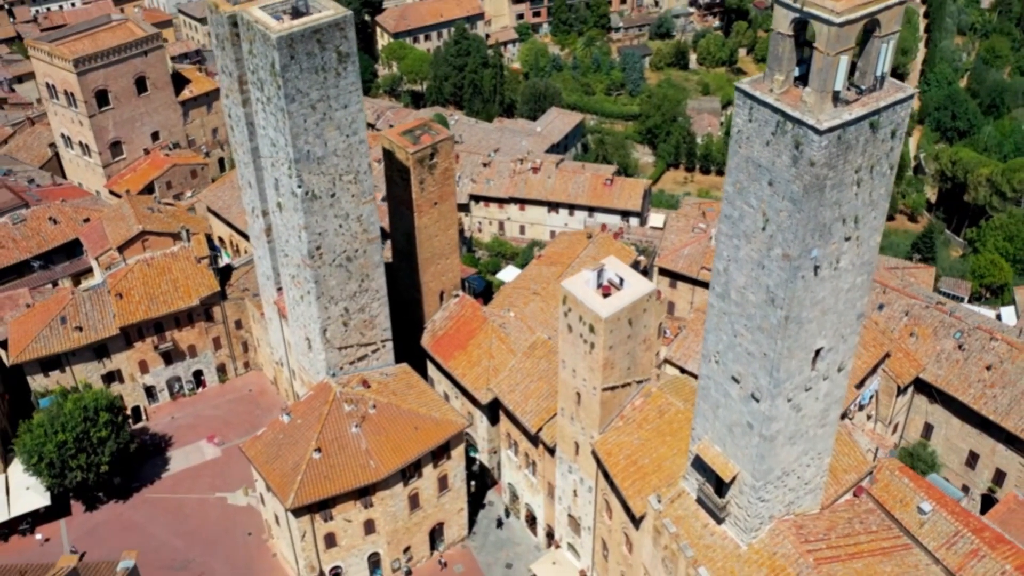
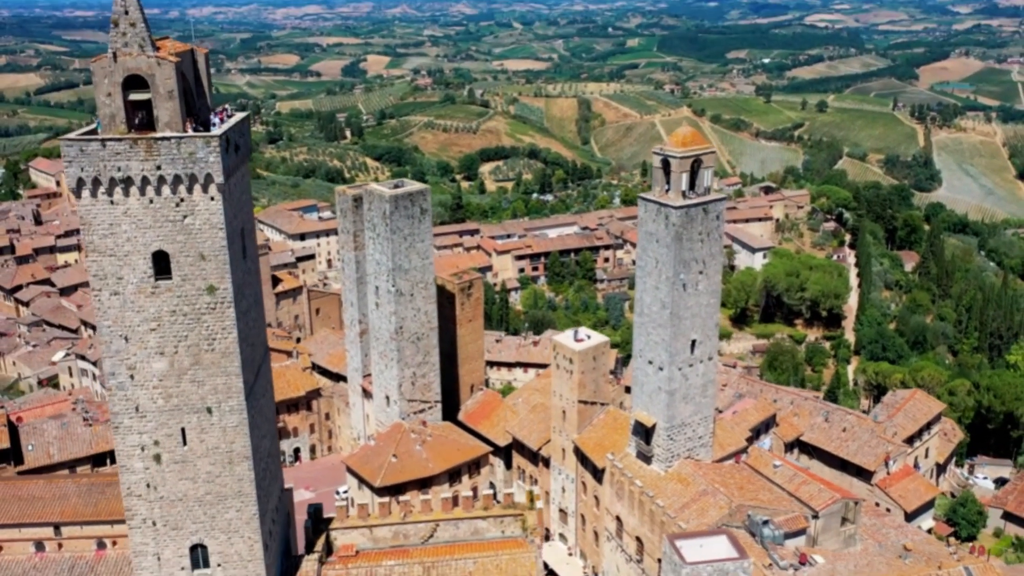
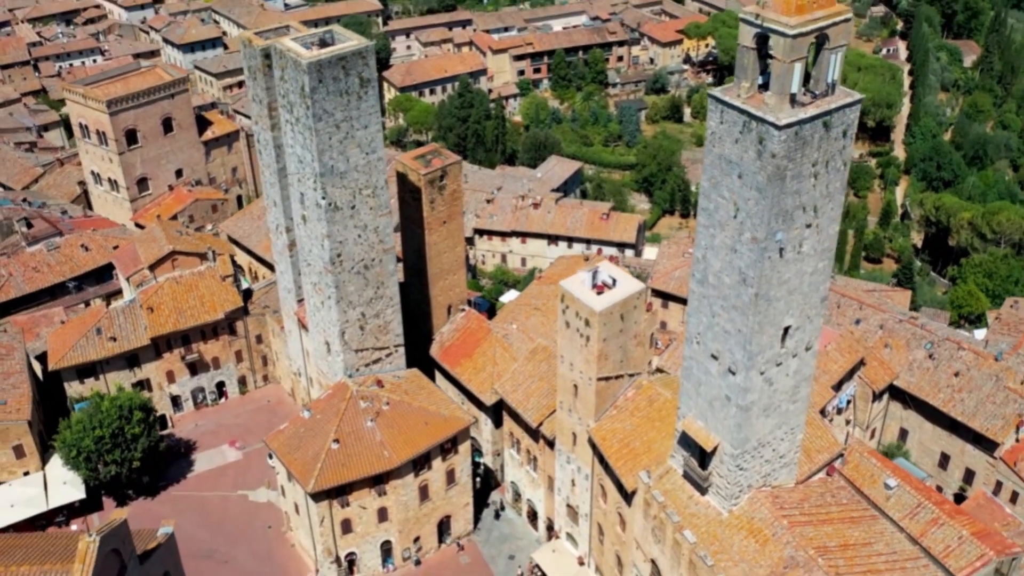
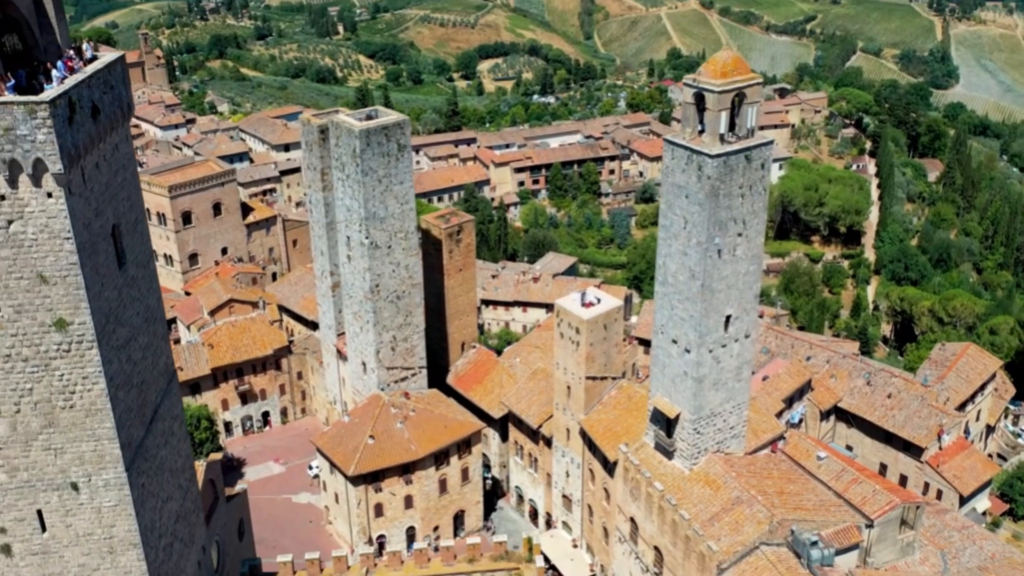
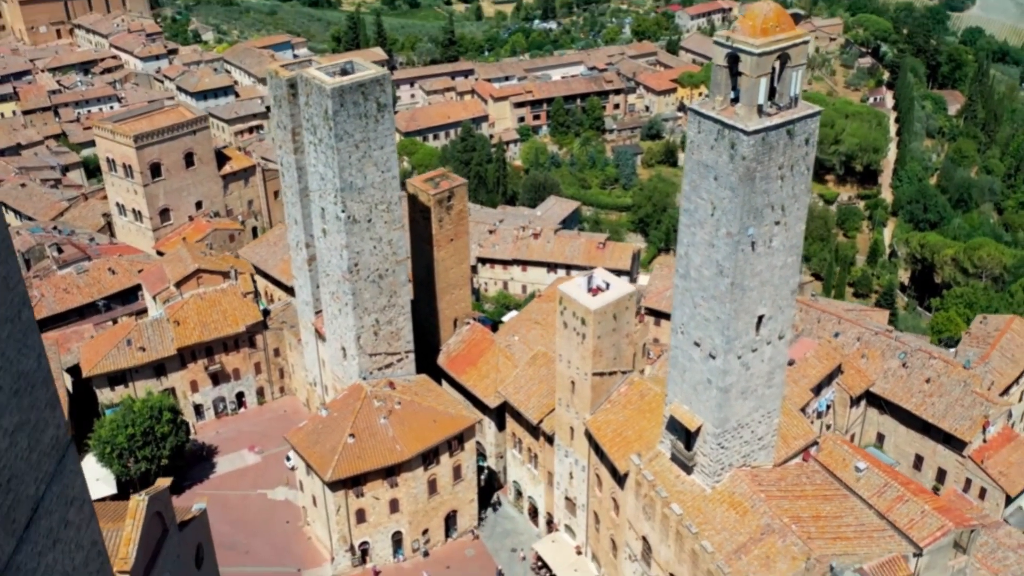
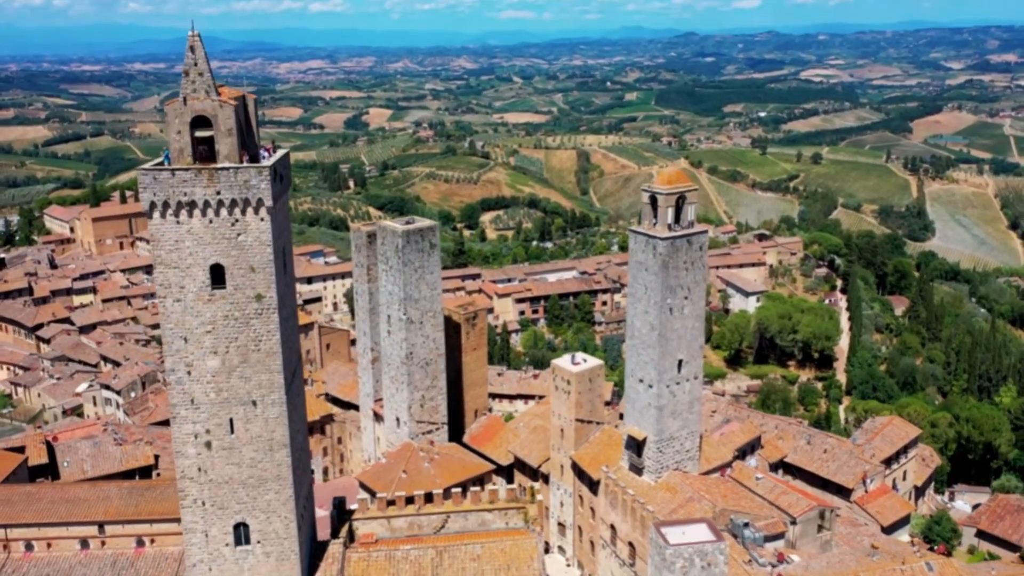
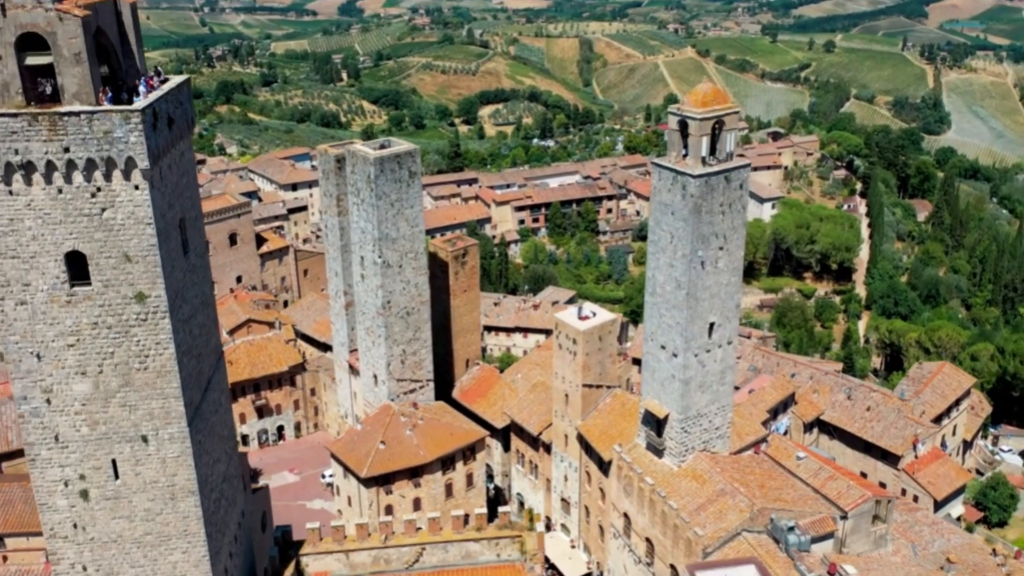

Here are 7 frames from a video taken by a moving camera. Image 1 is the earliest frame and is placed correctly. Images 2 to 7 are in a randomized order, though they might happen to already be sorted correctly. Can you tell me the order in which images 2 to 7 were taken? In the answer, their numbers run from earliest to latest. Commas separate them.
3, 5, 4, 7, 2, 6
